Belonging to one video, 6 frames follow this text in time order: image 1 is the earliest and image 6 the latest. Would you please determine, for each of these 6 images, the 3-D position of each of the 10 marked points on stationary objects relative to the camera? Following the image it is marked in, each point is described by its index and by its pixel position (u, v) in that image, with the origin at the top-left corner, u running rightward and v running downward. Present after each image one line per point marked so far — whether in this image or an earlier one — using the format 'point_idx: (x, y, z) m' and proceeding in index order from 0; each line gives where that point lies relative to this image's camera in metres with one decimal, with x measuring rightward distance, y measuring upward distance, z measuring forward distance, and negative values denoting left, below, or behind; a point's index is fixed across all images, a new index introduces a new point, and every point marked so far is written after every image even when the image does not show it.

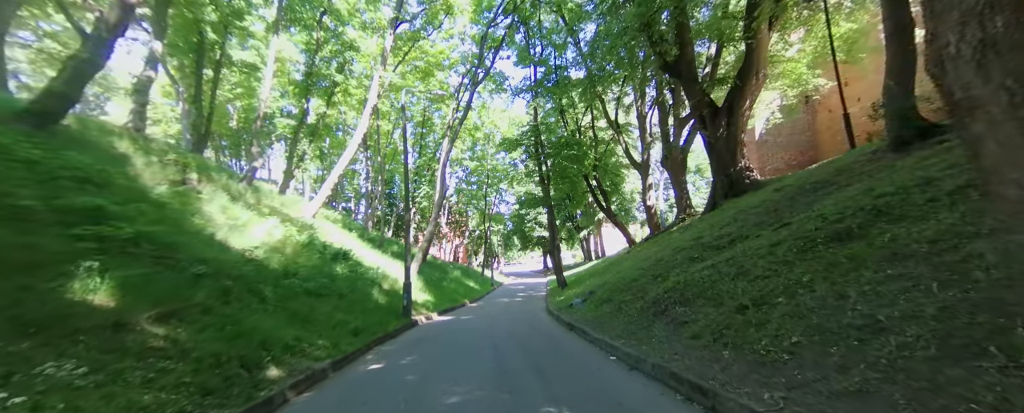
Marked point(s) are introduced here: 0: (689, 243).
0: (+5.3, -1.1, +10.0) m
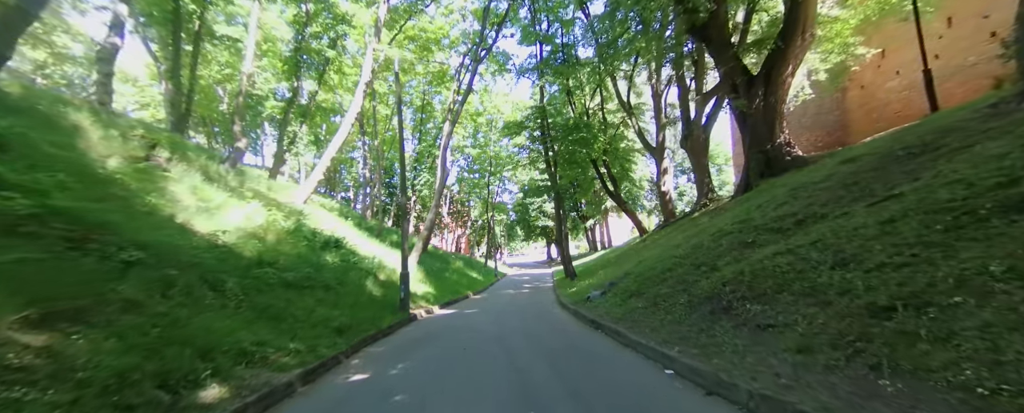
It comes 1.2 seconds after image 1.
0: (+5.7, -0.5, +8.5) m
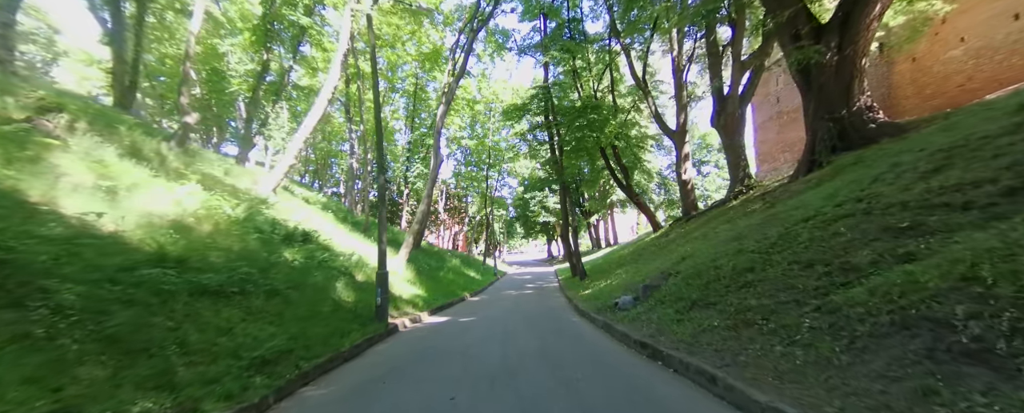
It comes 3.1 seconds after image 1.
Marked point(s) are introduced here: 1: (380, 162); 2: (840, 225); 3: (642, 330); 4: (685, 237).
0: (+5.9, 0.0, +5.9) m
1: (-3.9, +1.3, +10.1) m
2: (+5.3, -0.3, +5.4) m
3: (+2.5, -2.4, +6.6) m
4: (+7.2, -1.3, +14.0) m
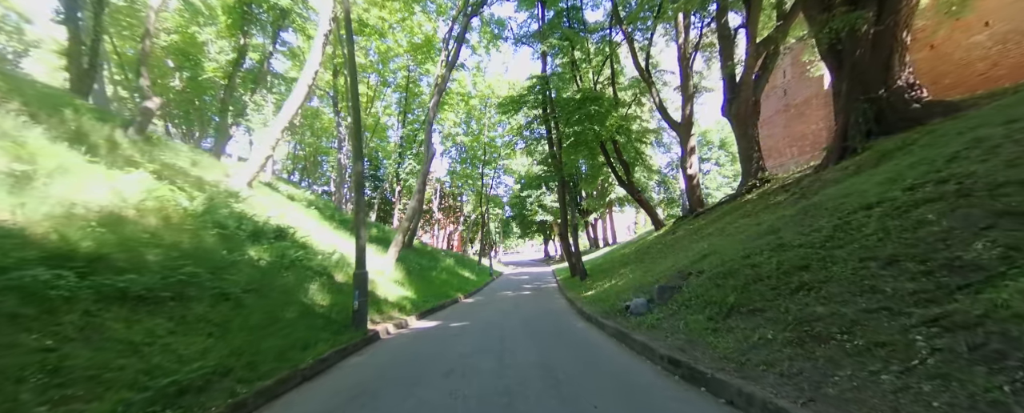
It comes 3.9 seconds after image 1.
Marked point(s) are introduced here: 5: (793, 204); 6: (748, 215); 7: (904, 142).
0: (+5.8, +0.2, +4.8) m
1: (-4.0, +1.6, +8.8) m
2: (+5.3, -0.1, +4.3) m
3: (+2.5, -2.2, +5.4) m
4: (+7.1, -1.1, +12.9) m
5: (+6.9, +0.1, +8.3) m
6: (+7.4, -0.3, +10.5) m
7: (+8.8, +1.5, +7.6) m
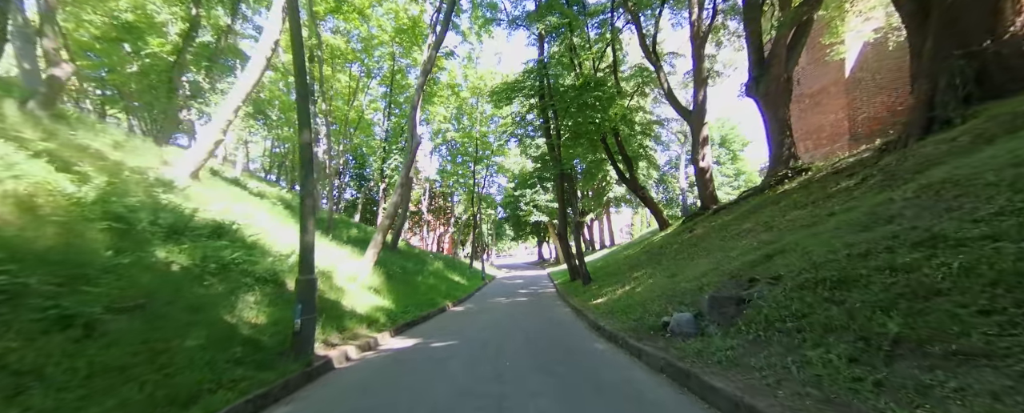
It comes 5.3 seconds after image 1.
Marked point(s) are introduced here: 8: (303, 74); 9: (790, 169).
0: (+5.9, +0.6, +2.7) m
1: (-4.0, +1.9, +6.5) m
2: (+5.4, +0.3, +2.2) m
3: (+2.6, -1.8, +3.2) m
4: (+7.0, -0.8, +10.8) m
5: (+6.9, +0.4, +6.2) m
6: (+7.3, 0.0, +8.4) m
7: (+8.9, +1.8, +5.6) m
8: (-4.1, +2.6, +6.6) m
9: (+10.7, +1.5, +12.9) m
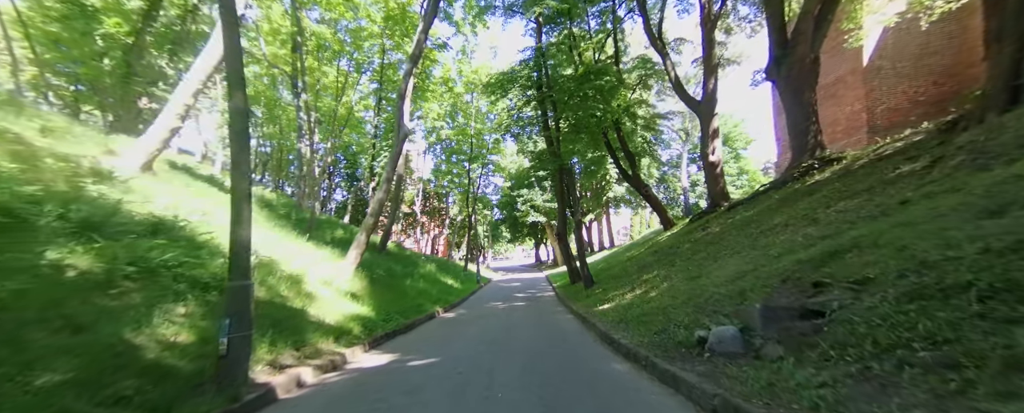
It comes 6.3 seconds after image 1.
0: (+5.8, +0.8, +1.3) m
1: (-4.1, +2.1, +5.1) m
2: (+5.3, +0.6, +0.8) m
3: (+2.5, -1.6, +1.8) m
4: (+6.8, -0.6, +9.4) m
5: (+6.8, +0.6, +4.9) m
6: (+7.2, +0.3, +7.1) m
7: (+8.8, +2.1, +4.3) m
8: (-4.2, +2.8, +5.1) m
9: (+10.5, +1.7, +11.6) m
